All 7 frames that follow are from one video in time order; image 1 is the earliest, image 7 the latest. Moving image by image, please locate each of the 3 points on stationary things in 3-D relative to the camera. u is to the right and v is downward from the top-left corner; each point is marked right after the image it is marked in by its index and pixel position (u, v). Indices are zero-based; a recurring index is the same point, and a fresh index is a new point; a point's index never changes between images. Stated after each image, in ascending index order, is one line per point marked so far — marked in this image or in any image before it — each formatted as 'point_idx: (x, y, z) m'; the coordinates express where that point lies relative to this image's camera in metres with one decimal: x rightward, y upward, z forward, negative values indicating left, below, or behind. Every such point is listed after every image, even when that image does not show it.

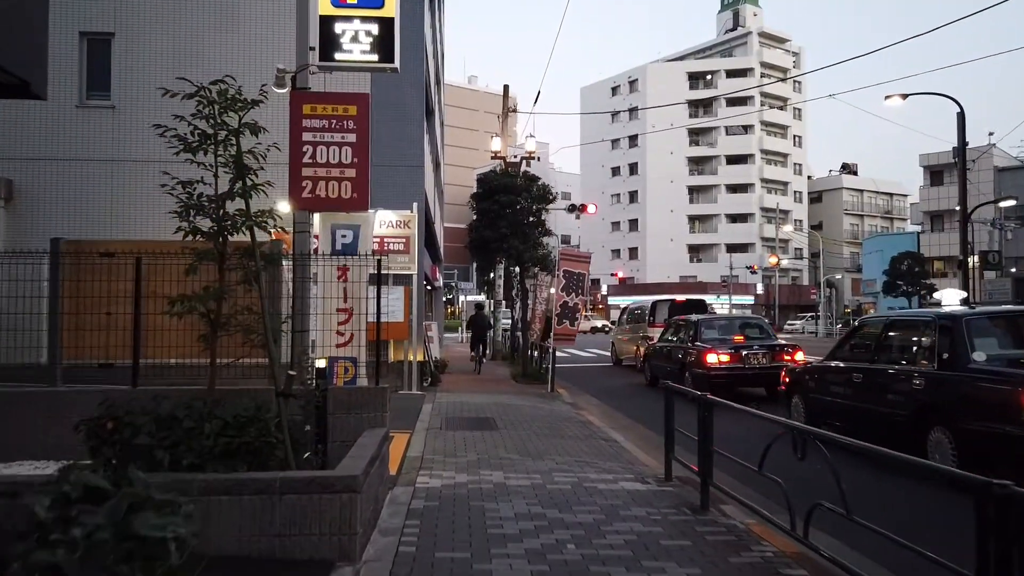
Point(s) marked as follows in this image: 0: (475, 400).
0: (-0.7, -2.1, +14.7) m
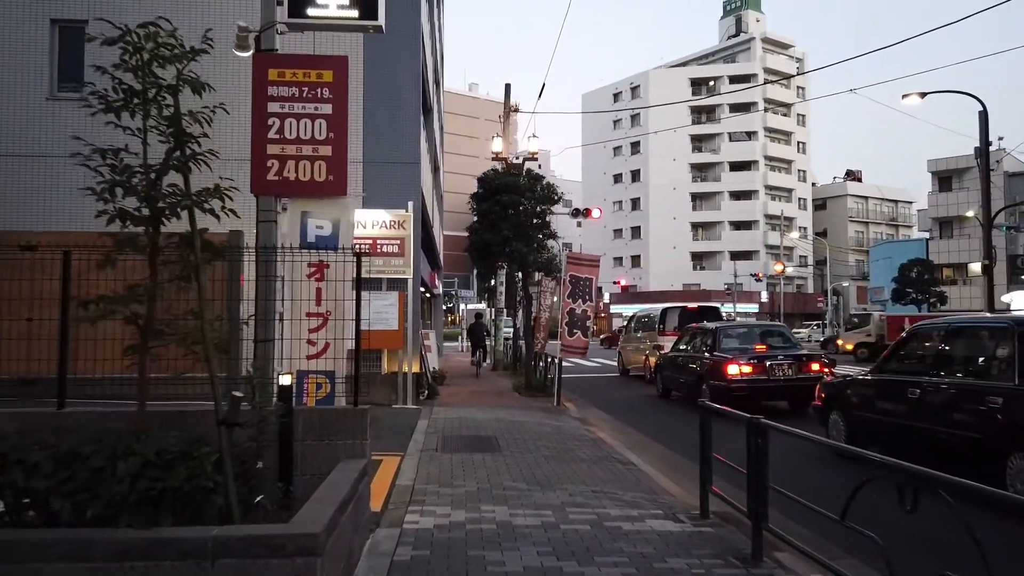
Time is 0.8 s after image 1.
0: (-0.6, -2.2, +13.5) m
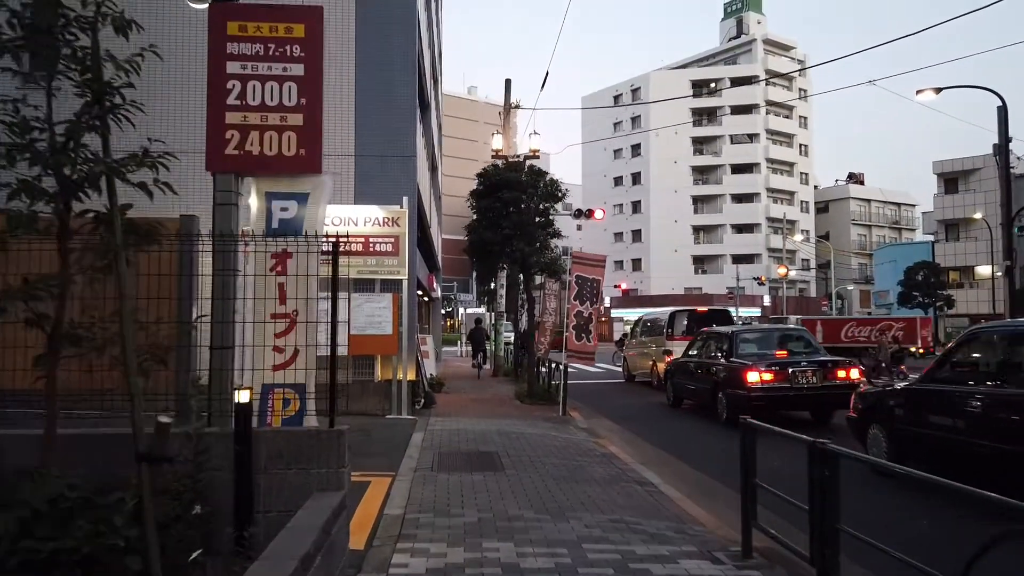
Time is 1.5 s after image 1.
0: (-0.6, -2.2, +12.5) m
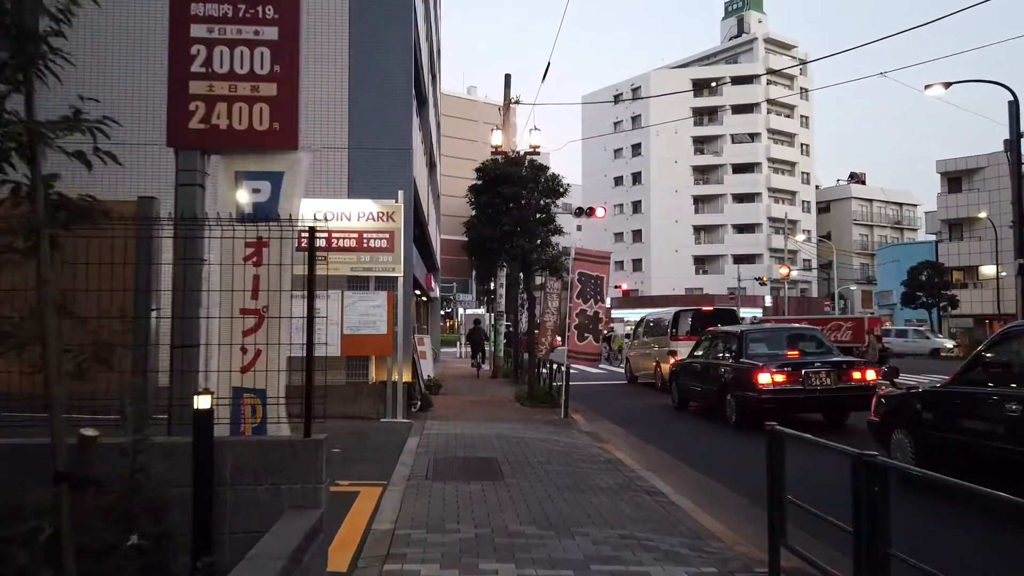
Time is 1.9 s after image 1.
0: (-0.6, -2.2, +11.9) m
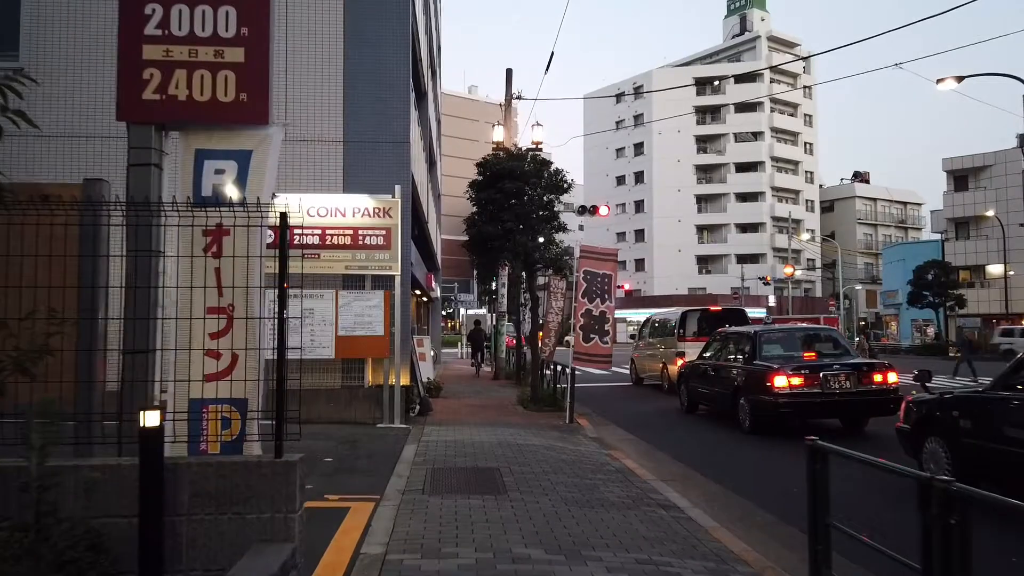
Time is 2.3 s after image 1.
0: (-0.5, -2.2, +11.3) m
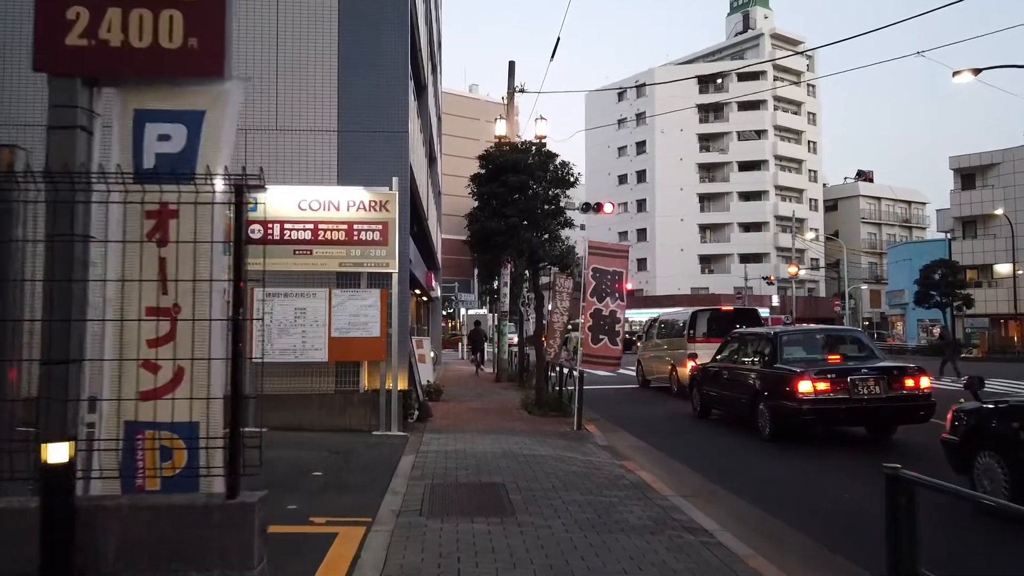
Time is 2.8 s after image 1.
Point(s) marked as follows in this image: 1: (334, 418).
0: (-0.5, -2.1, +10.5) m
1: (-2.7, -2.0, +11.9) m
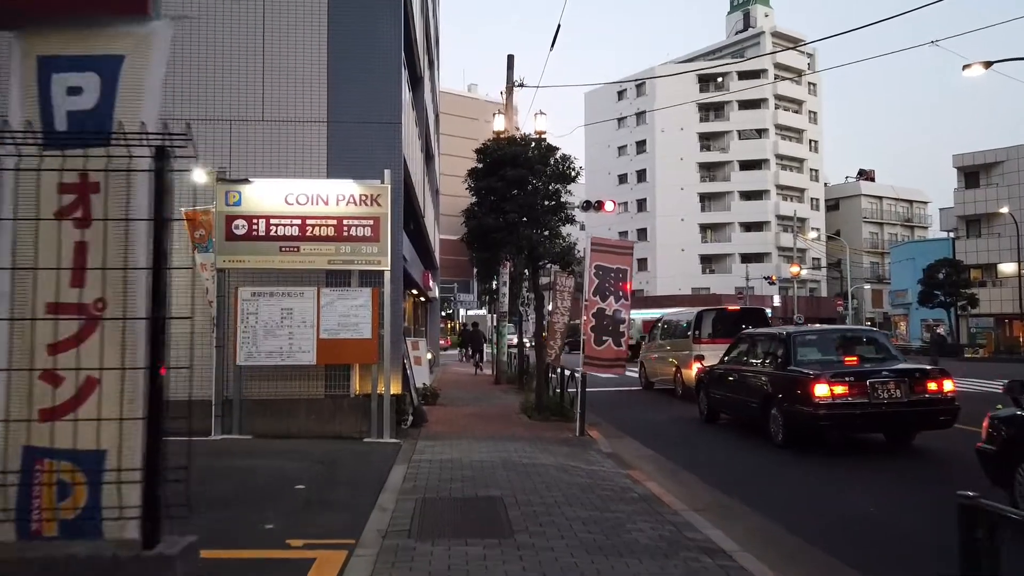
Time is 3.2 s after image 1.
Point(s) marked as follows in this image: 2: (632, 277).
0: (-0.5, -2.1, +9.9) m
1: (-2.7, -2.0, +11.2) m
2: (+2.0, +0.2, +12.8) m
